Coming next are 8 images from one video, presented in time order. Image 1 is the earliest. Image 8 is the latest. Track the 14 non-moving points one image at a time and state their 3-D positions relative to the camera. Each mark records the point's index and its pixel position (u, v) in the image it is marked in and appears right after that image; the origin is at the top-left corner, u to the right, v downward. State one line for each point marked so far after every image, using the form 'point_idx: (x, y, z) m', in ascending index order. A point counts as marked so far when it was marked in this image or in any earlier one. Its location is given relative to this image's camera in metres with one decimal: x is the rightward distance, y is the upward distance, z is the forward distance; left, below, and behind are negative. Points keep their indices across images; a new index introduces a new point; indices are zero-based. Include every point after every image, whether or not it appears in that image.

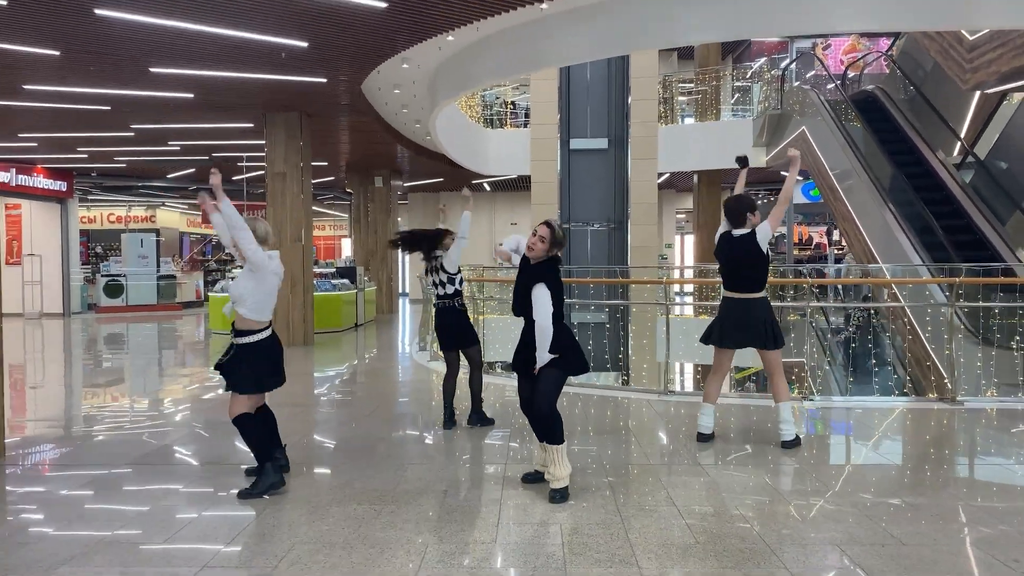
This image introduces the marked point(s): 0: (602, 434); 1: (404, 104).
0: (+0.5, -0.8, +4.9) m
1: (-1.2, +2.0, +9.2) m
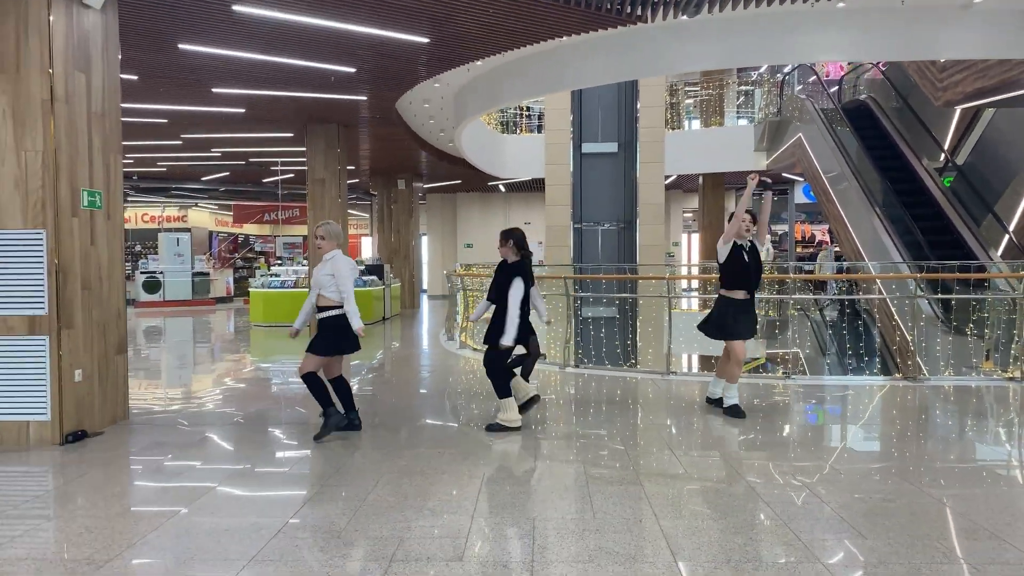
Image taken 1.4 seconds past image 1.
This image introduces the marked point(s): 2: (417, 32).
0: (+0.7, -0.8, +5.8) m
1: (-1.0, +2.1, +10.1) m
2: (-0.7, +1.8, +6.1) m
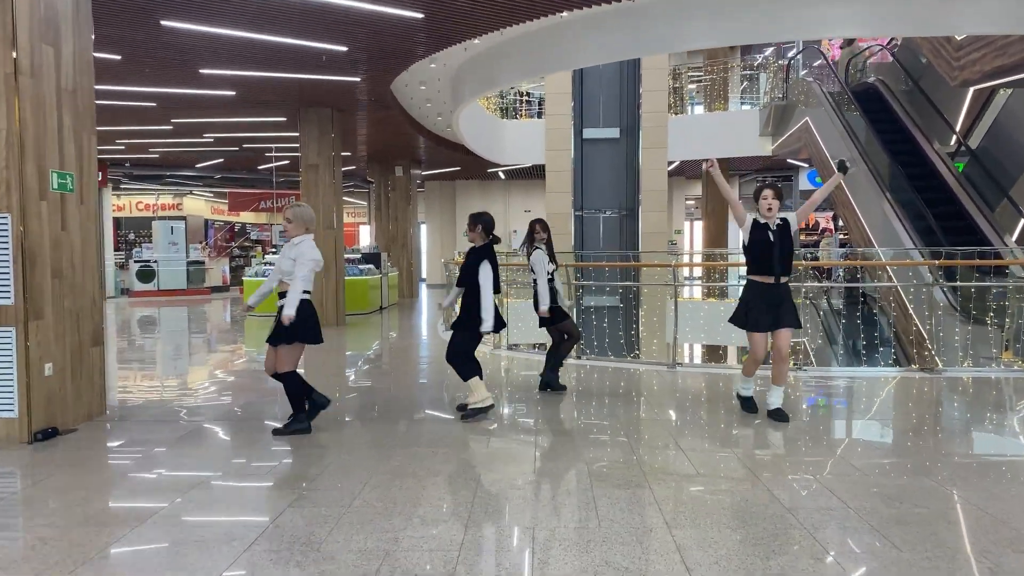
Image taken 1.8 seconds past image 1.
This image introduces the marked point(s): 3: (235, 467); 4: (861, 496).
0: (+0.7, -0.7, +5.6) m
1: (-1.0, +2.2, +9.8) m
2: (-0.7, +1.9, +5.8) m
3: (-1.2, -0.8, +3.7) m
4: (+1.3, -0.8, +3.2) m
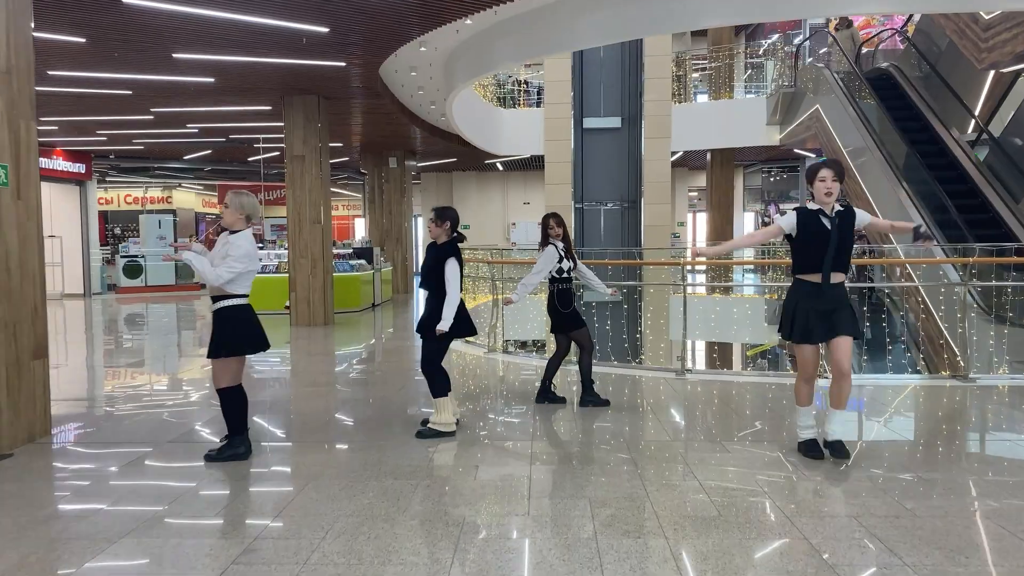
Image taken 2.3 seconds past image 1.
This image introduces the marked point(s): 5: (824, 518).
0: (+0.7, -0.7, +5.1) m
1: (-1.0, +2.2, +9.3) m
2: (-0.7, +1.9, +5.3) m
3: (-1.3, -0.8, +3.2) m
4: (+1.3, -0.8, +2.7) m
5: (+1.1, -0.8, +2.9) m
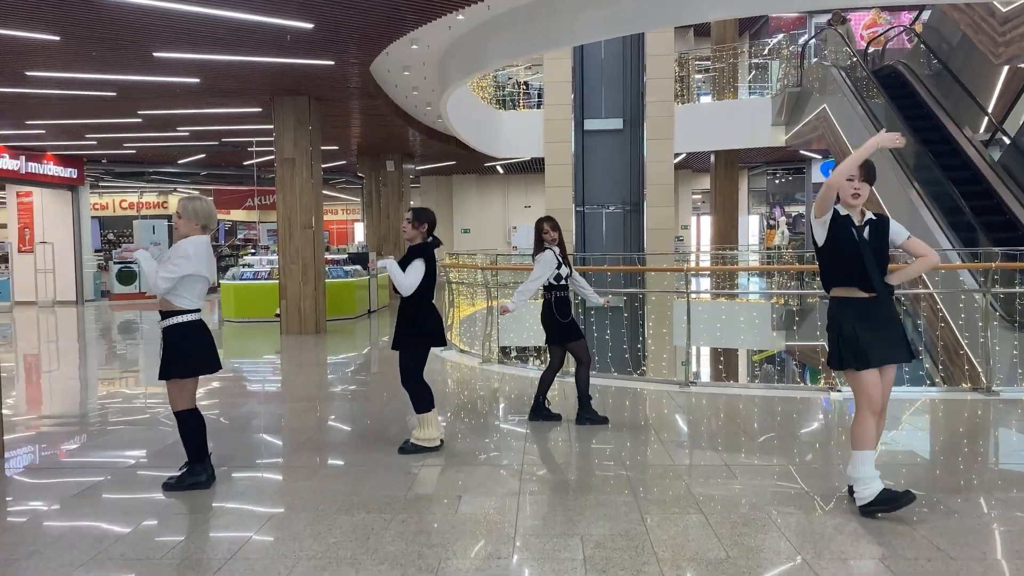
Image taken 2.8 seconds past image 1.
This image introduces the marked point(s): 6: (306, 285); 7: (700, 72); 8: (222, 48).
0: (+0.6, -0.8, +4.8) m
1: (-1.0, +2.1, +9.0) m
2: (-0.8, +1.9, +5.0) m
3: (-1.3, -0.9, +2.9) m
4: (+1.2, -0.8, +2.4) m
5: (+1.0, -0.8, +2.6) m
6: (-2.3, 0.0, +9.3) m
7: (+3.2, +3.6, +14.3) m
8: (-2.3, +1.9, +6.8) m
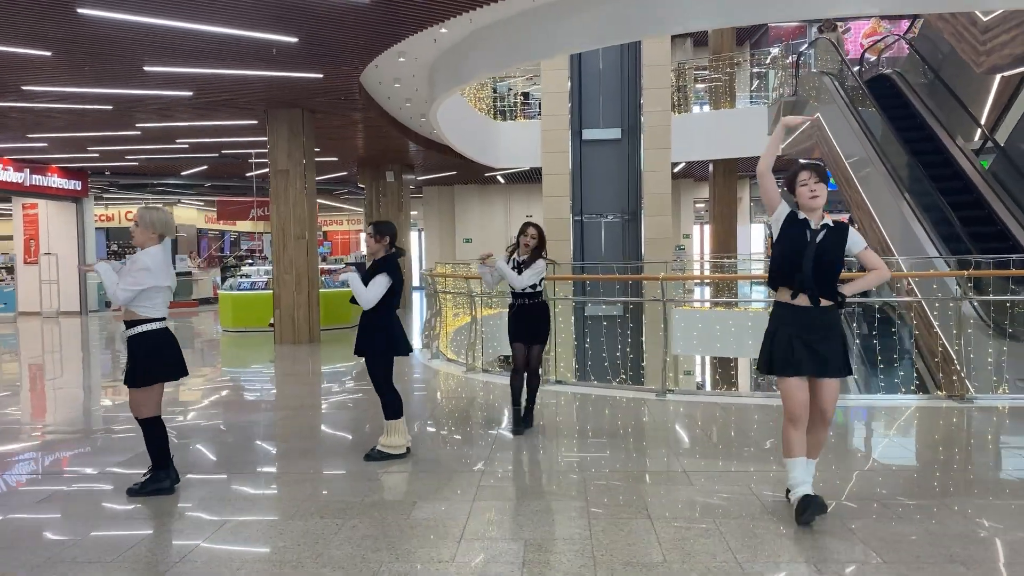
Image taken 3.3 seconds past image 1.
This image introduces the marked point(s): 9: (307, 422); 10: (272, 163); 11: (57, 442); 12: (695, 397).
0: (+0.5, -0.8, +4.8) m
1: (-1.1, +2.0, +9.1) m
2: (-0.9, +1.8, +5.1) m
3: (-1.5, -0.9, +3.0) m
4: (+1.0, -0.9, +2.4) m
5: (+0.8, -0.8, +2.6) m
6: (-2.3, -0.1, +9.4) m
7: (+3.2, +3.5, +14.3) m
8: (-2.4, +1.8, +6.9) m
9: (-1.3, -0.9, +5.5) m
10: (-2.6, +1.4, +9.2) m
11: (-2.7, -0.9, +5.0) m
12: (+1.3, -0.8, +5.9) m
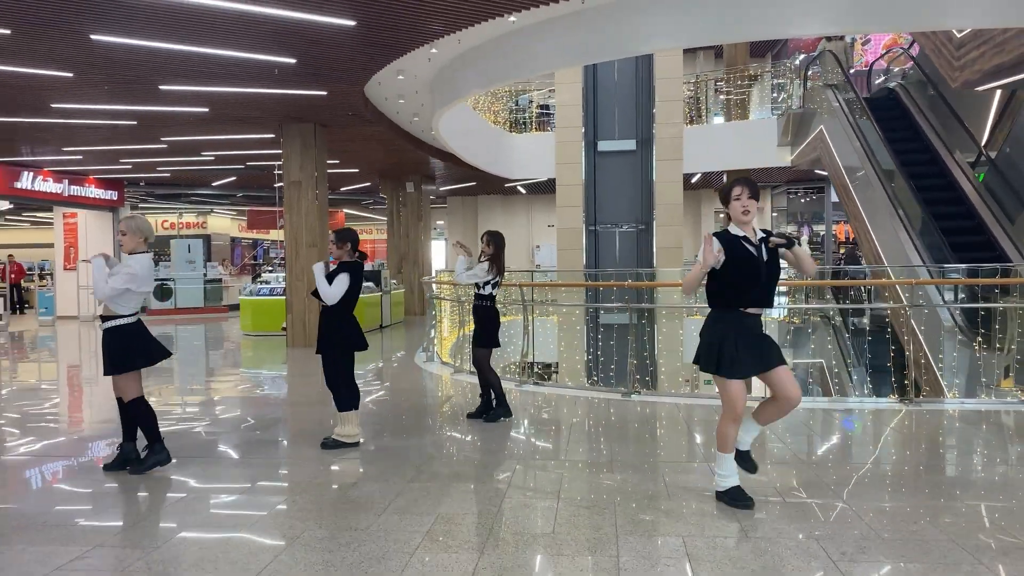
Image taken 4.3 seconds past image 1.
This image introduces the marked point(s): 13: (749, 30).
0: (+0.3, -0.9, +5.1) m
1: (-1.1, +2.0, +9.5) m
2: (-1.1, +1.8, +5.5) m
3: (-1.8, -0.9, +3.4) m
4: (+0.7, -0.9, +2.7) m
5: (+0.5, -0.9, +2.9) m
6: (-2.3, -0.1, +9.8) m
7: (+3.4, +3.3, +14.6) m
8: (-2.5, +1.8, +7.3) m
9: (-1.5, -0.9, +5.9) m
10: (-2.6, +1.3, +9.7) m
11: (-2.9, -0.9, +5.5) m
12: (+1.1, -0.8, +6.2) m
13: (+1.8, +2.0, +6.5) m
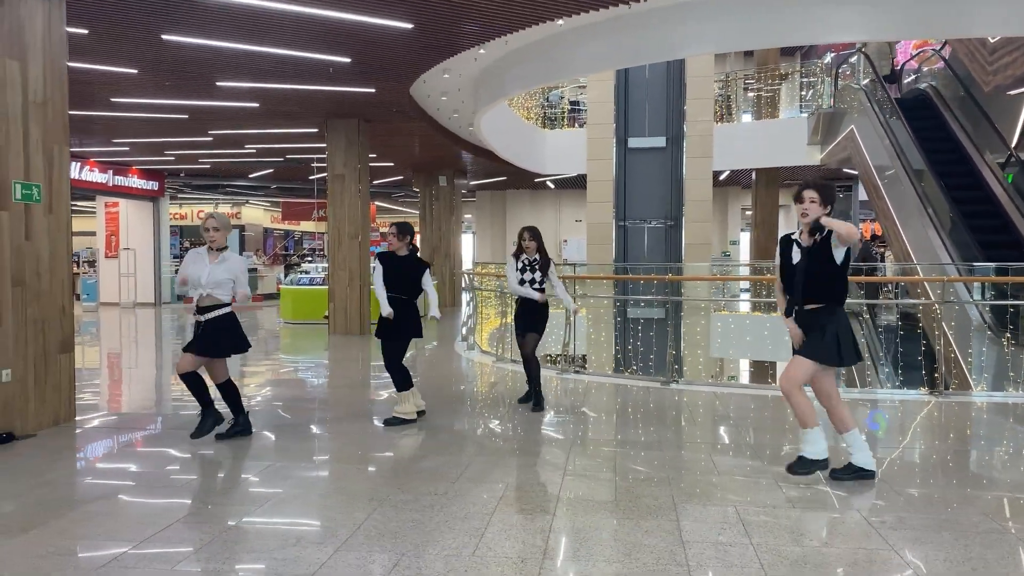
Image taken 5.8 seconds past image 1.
0: (+0.6, -0.8, +5.4) m
1: (-0.7, +2.1, +9.8) m
2: (-0.8, +1.8, +5.8) m
3: (-1.5, -0.8, +3.7) m
4: (+0.9, -0.8, +3.0) m
5: (+0.7, -0.8, +3.2) m
6: (-1.9, 0.0, +10.1) m
7: (+4.0, +3.4, +14.7) m
8: (-2.1, +1.9, +7.7) m
9: (-1.2, -0.8, +6.2) m
10: (-2.2, +1.4, +10.0) m
11: (-2.6, -0.8, +5.8) m
12: (+1.5, -0.8, +6.4) m
13: (+2.2, +2.0, +6.8) m
